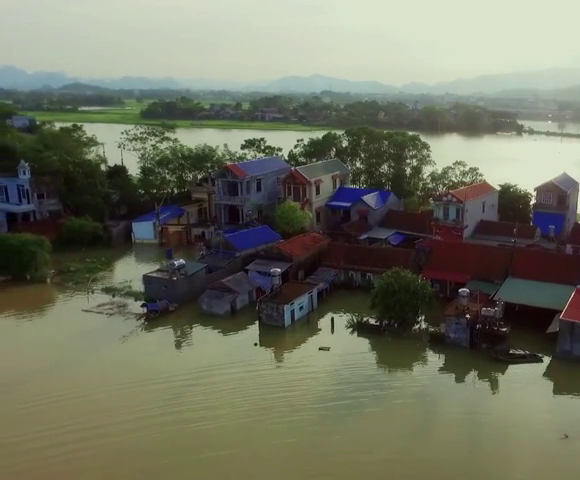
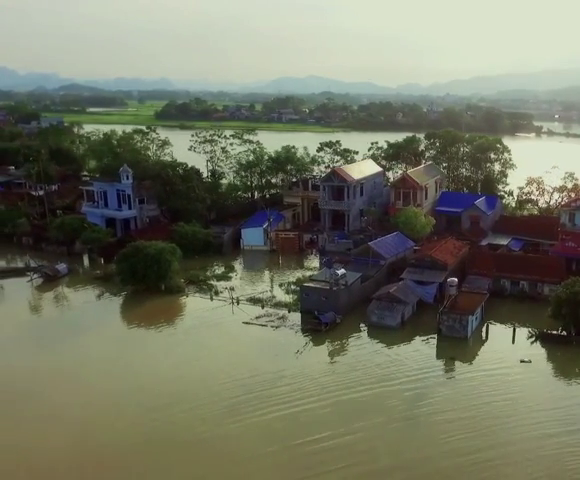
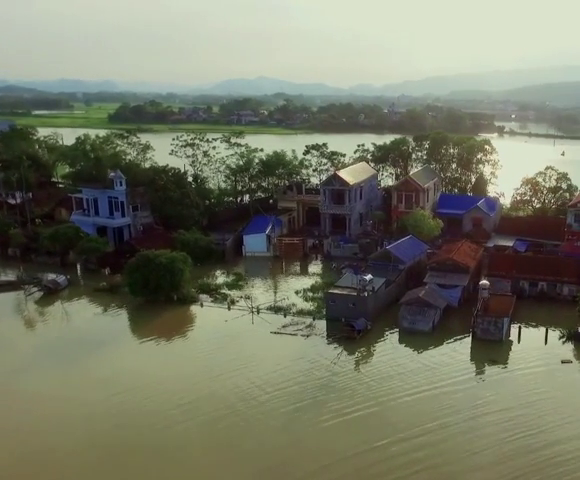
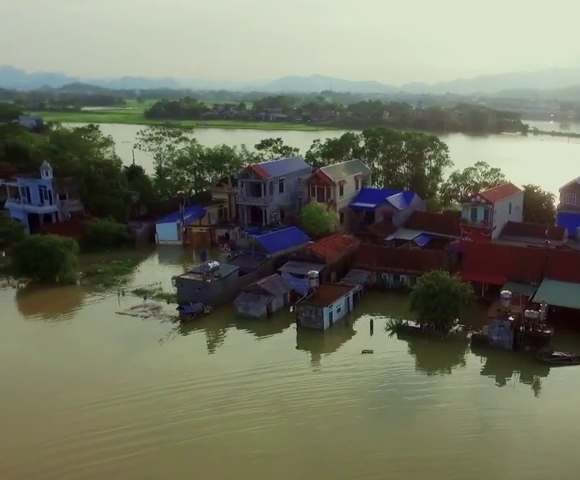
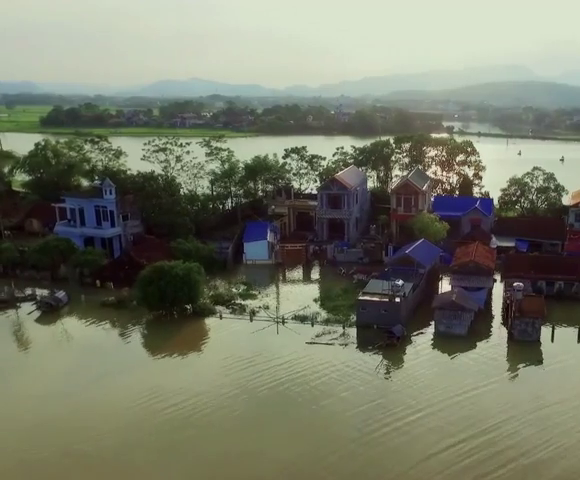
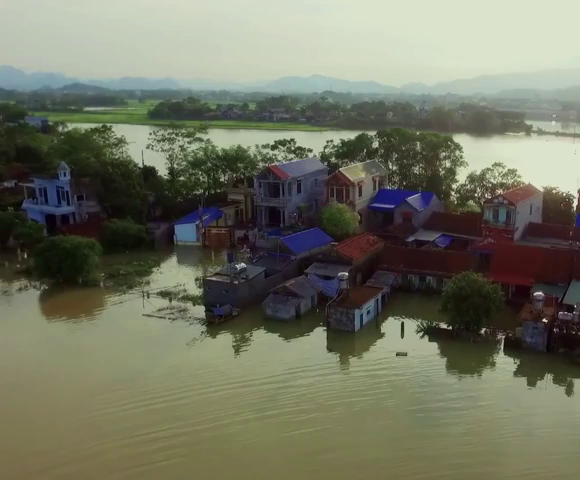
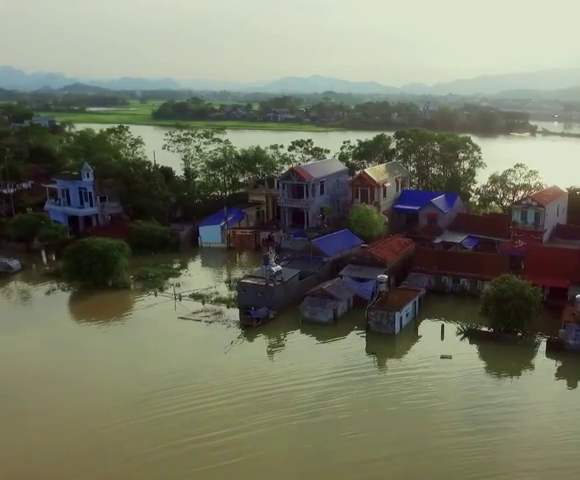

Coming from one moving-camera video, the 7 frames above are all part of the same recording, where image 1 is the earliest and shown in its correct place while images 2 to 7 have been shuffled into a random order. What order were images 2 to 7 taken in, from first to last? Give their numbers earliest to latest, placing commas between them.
4, 6, 7, 2, 3, 5
